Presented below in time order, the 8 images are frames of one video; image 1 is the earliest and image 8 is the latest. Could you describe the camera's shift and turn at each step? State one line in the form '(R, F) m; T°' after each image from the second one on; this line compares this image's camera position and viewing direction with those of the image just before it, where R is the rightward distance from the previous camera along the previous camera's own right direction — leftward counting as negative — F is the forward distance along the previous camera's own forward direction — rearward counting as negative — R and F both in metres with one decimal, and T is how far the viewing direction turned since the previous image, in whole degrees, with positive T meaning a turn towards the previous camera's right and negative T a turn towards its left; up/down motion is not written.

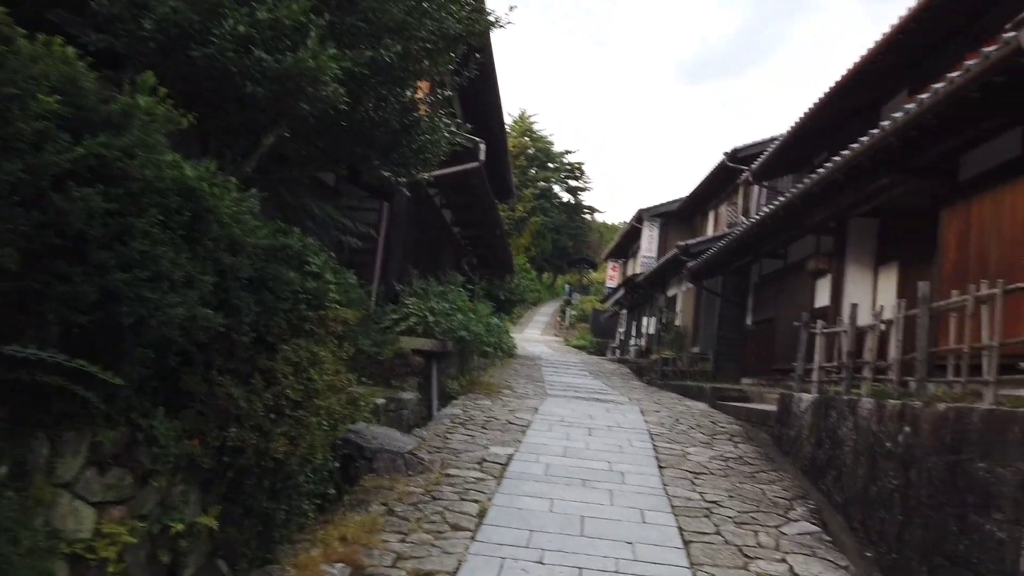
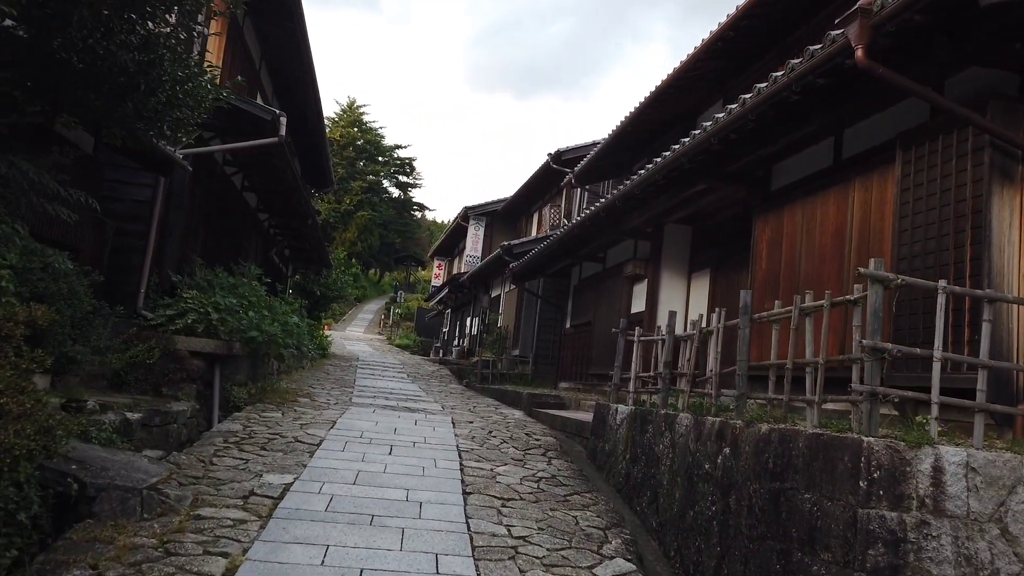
(+0.3, +0.9) m; +13°
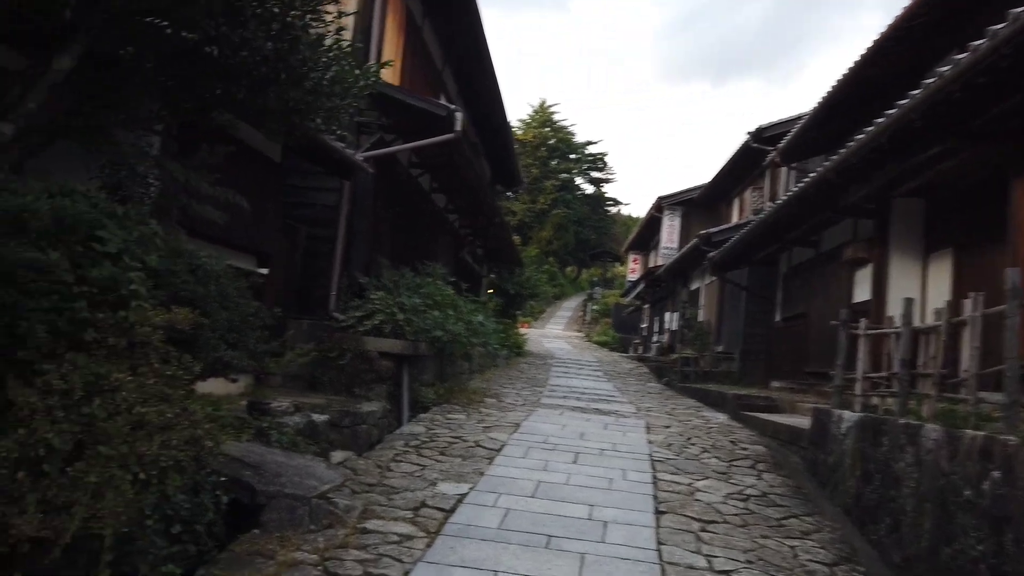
(+0.1, +0.7) m; -15°
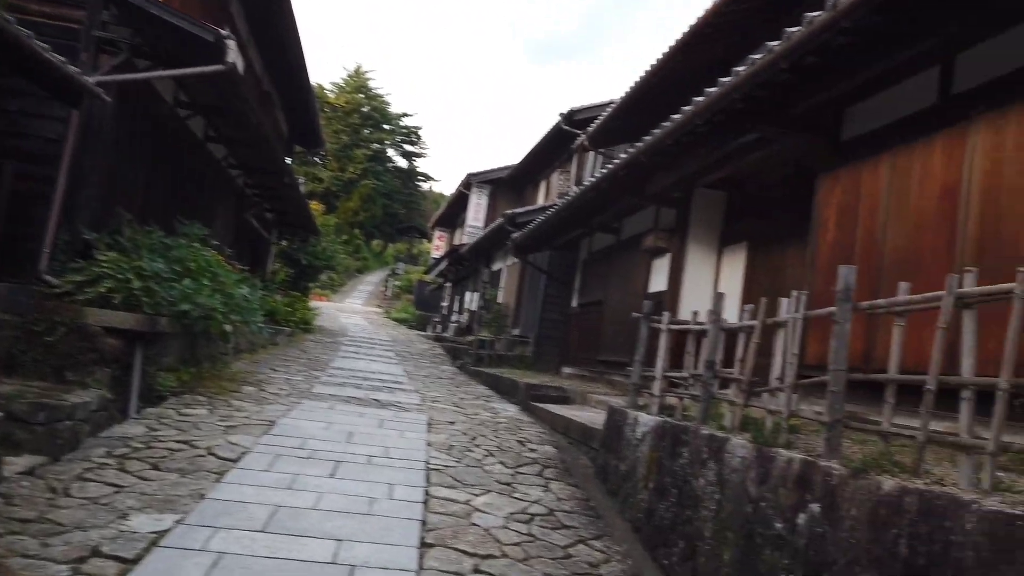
(+0.4, +1.1) m; +14°
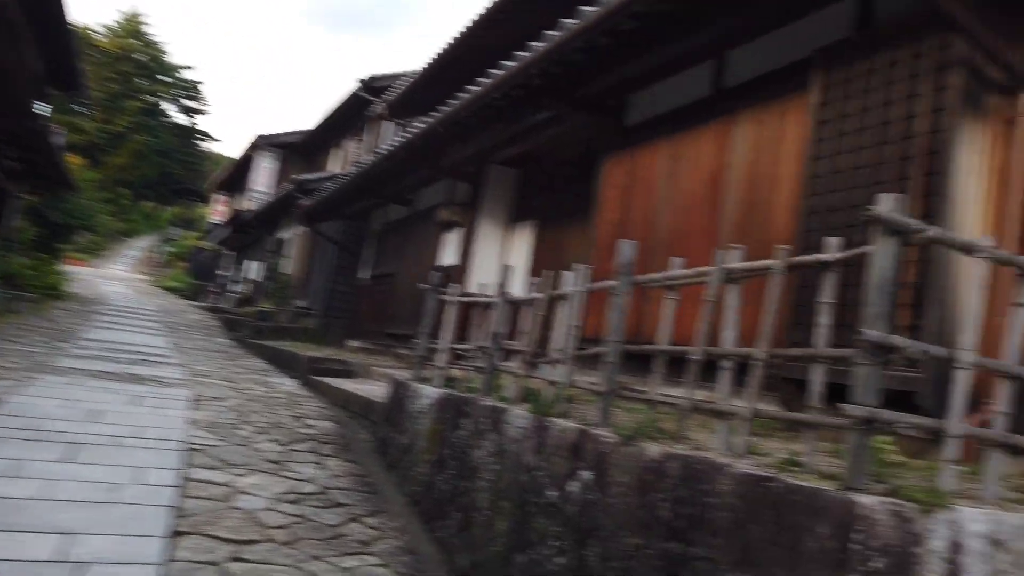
(+0.1, +0.2) m; +15°
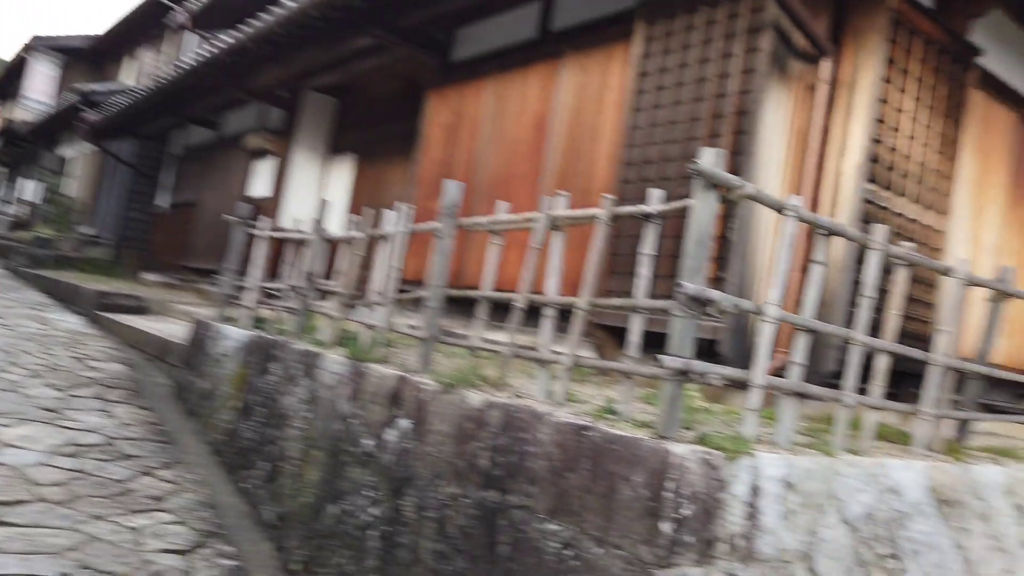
(0.0, +0.2) m; +14°
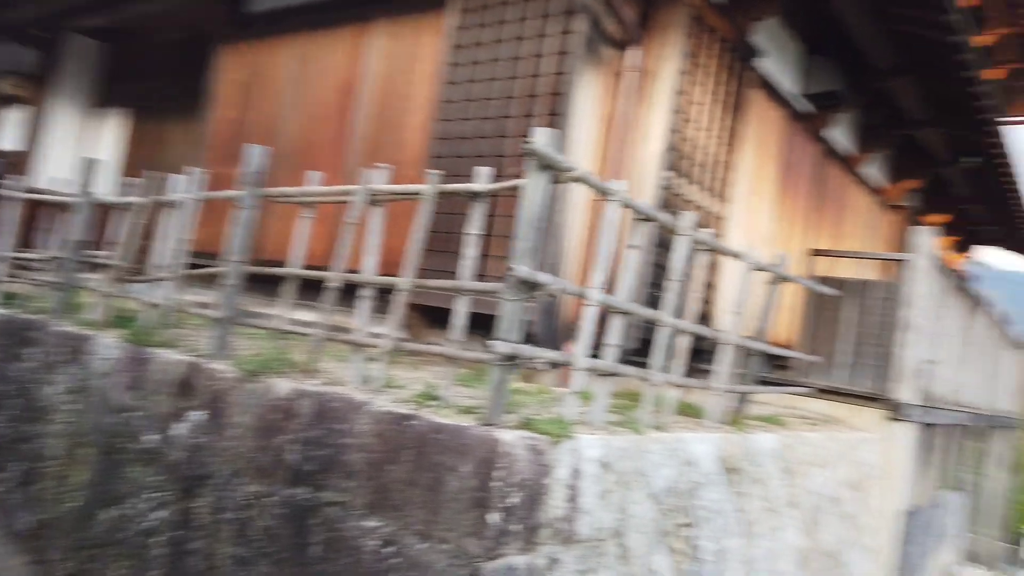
(-0.1, +0.2) m; +15°
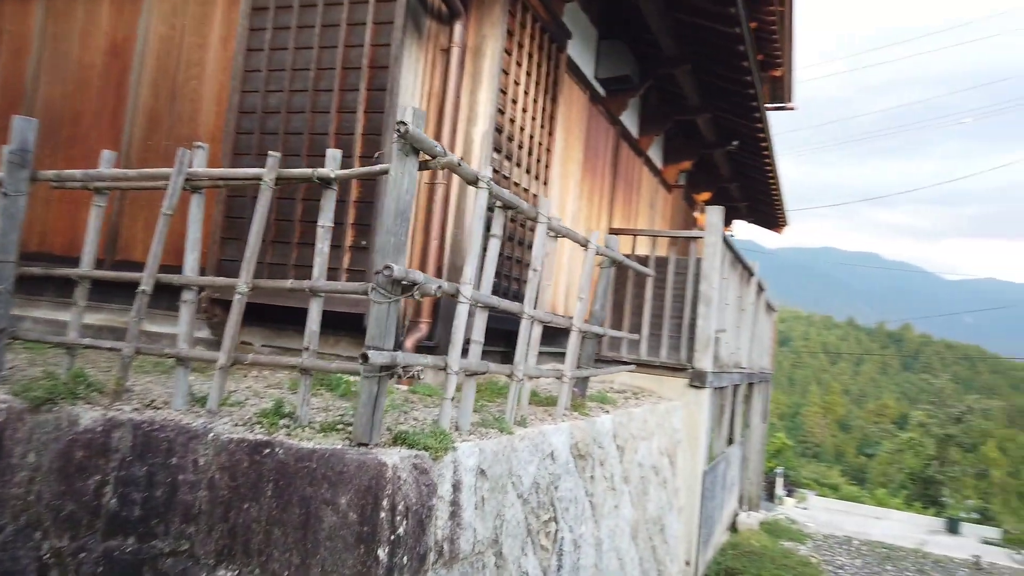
(-0.3, +0.3) m; +16°
